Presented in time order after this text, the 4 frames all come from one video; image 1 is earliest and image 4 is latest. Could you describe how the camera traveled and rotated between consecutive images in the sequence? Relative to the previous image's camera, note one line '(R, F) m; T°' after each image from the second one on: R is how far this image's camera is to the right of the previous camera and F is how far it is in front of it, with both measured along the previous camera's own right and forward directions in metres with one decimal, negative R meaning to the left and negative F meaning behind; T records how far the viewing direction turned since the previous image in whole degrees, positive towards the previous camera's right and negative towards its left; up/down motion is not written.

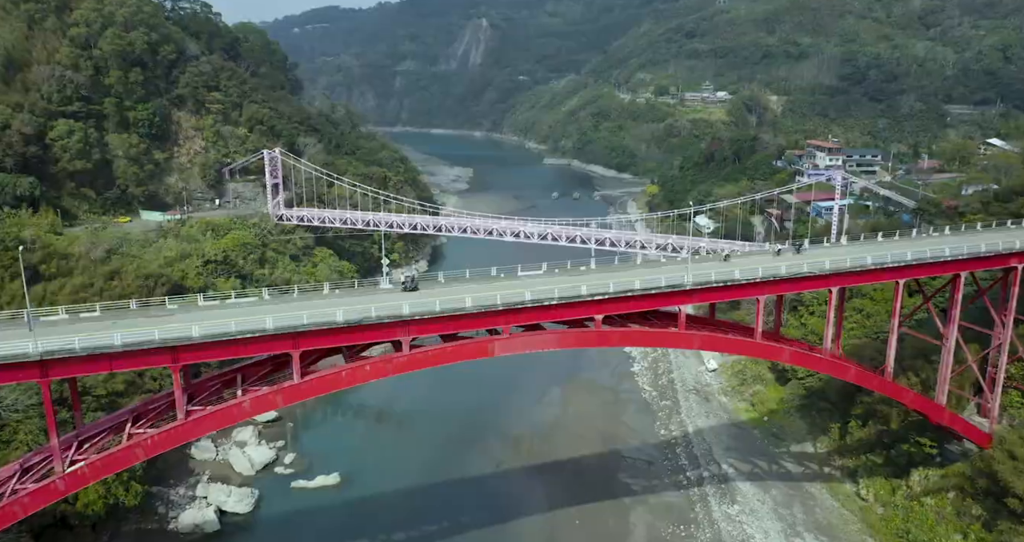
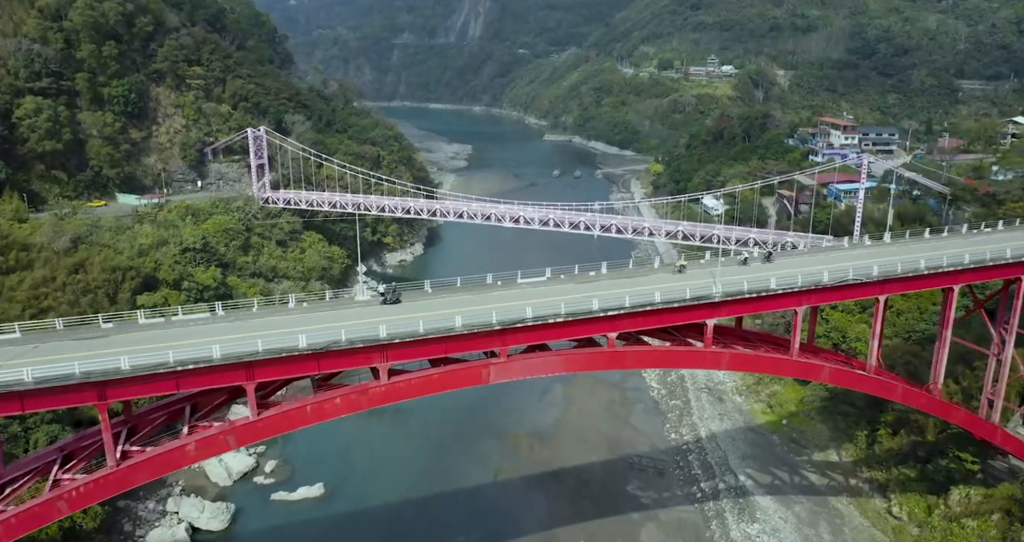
(0.0, +2.4) m; 0°
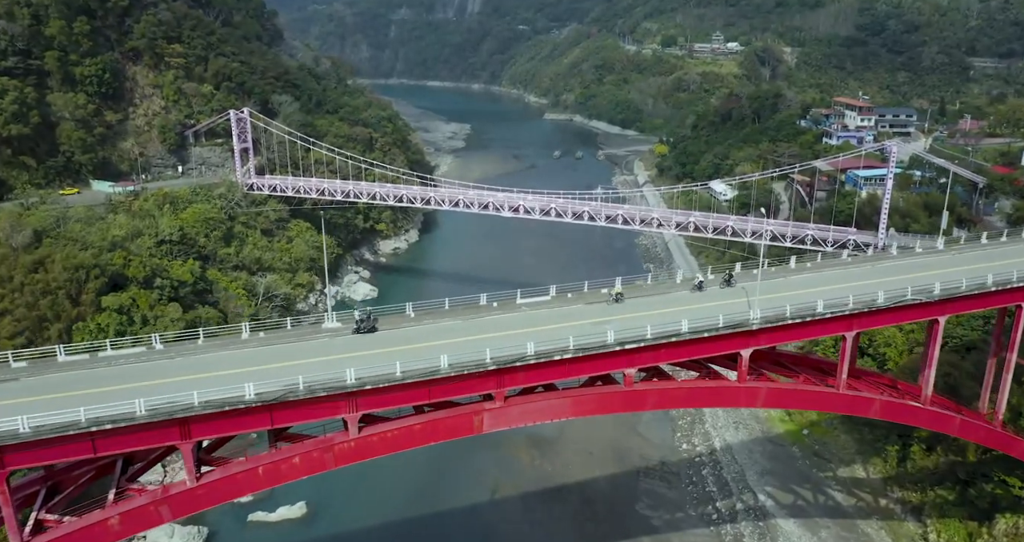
(0.0, +2.3) m; 0°
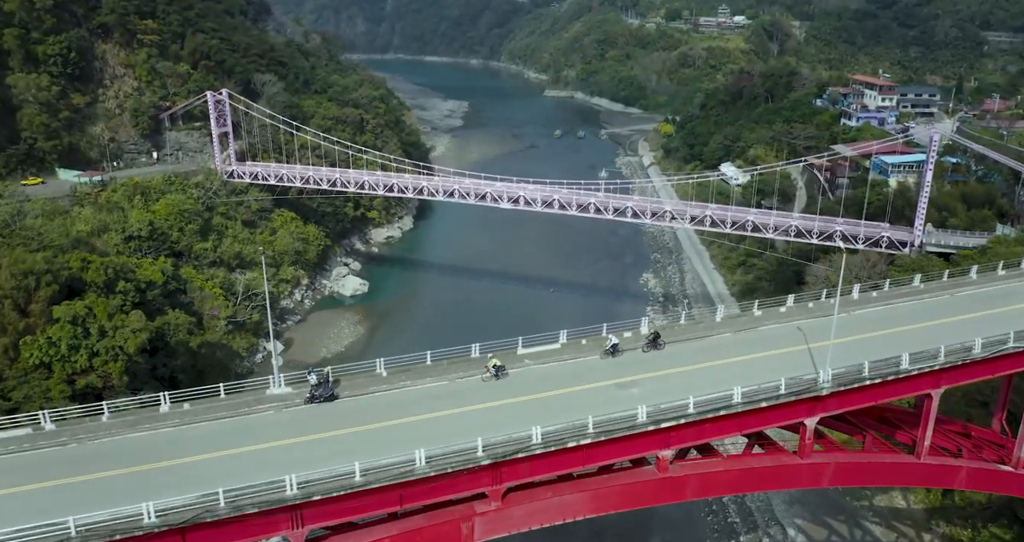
(0.0, +2.6) m; 0°
